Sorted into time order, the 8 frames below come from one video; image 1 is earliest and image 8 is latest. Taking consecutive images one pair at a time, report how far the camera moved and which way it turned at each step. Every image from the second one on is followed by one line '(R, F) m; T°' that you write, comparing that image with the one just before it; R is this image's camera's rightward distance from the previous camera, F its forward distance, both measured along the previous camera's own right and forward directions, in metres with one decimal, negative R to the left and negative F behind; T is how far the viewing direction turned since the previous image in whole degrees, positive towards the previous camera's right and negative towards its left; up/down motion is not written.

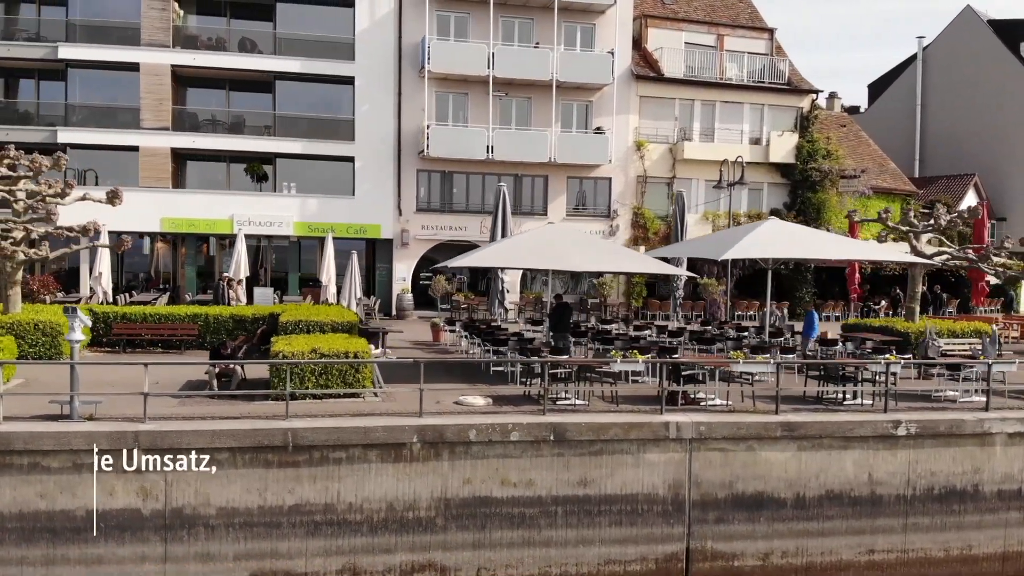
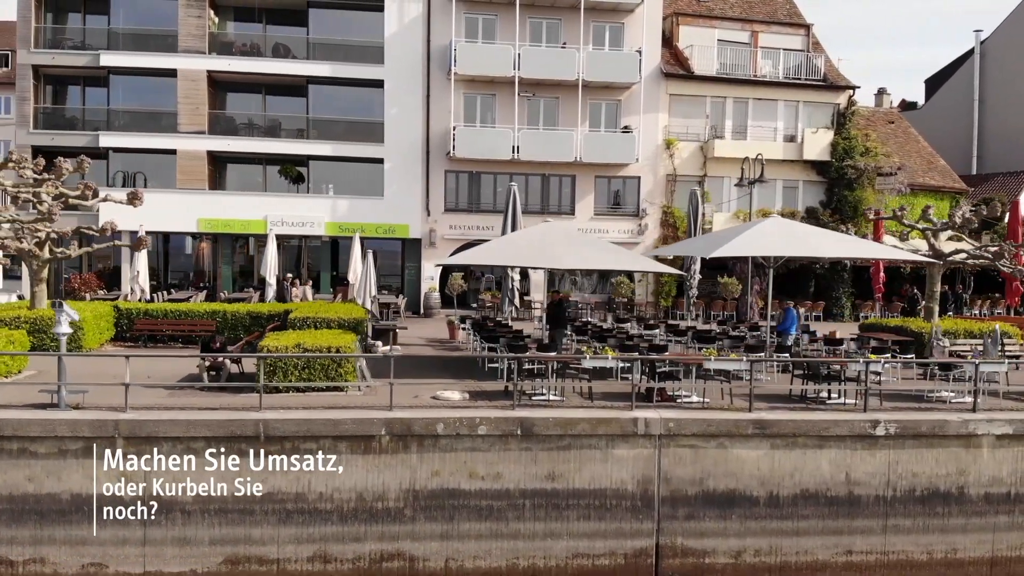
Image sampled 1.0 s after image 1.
(+0.9, -0.1) m; -4°
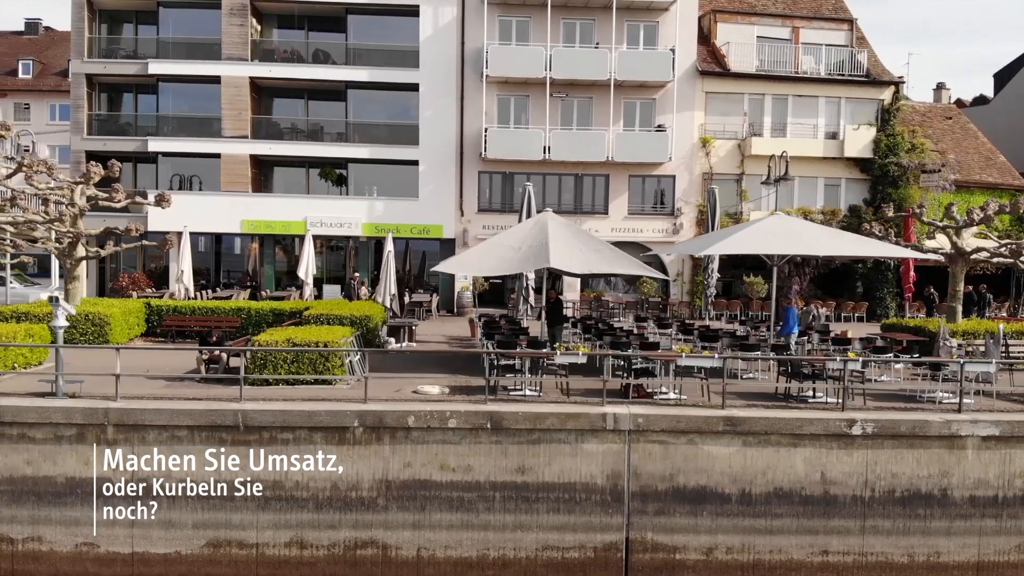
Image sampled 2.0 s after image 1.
(+1.0, -0.1) m; -4°
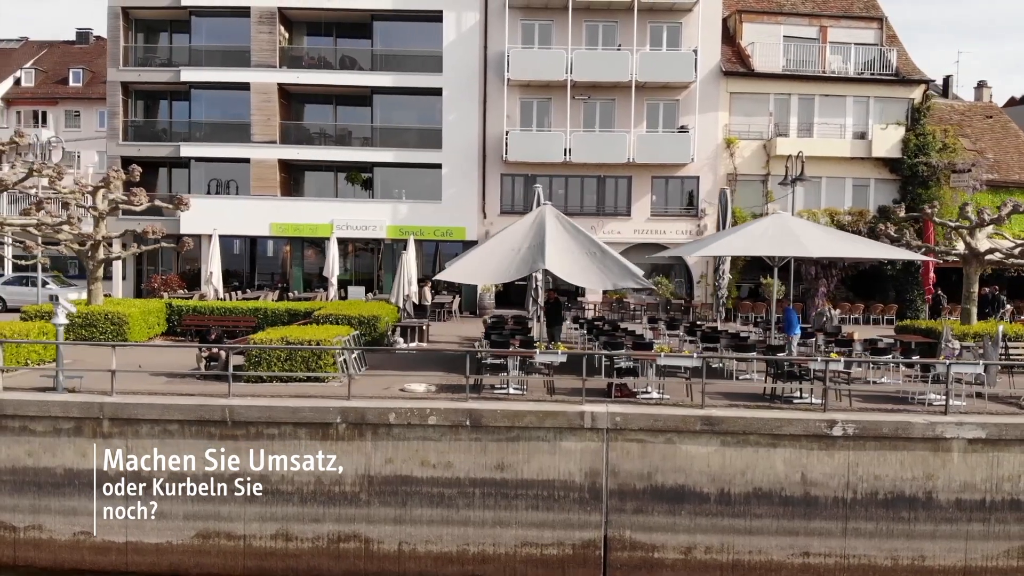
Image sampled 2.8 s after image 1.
(+0.7, -0.1) m; -3°
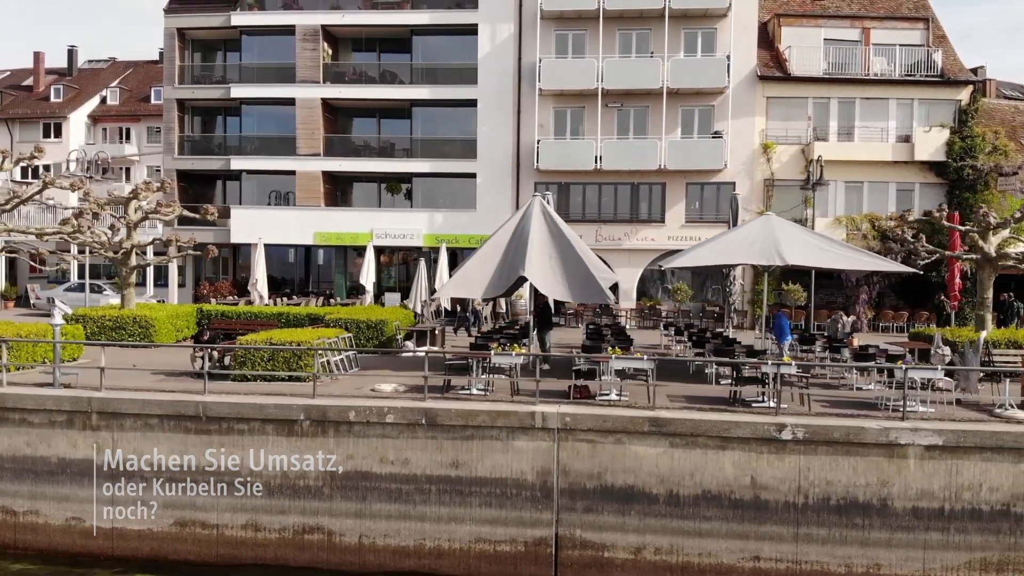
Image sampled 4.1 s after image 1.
(+1.3, -0.2) m; -5°
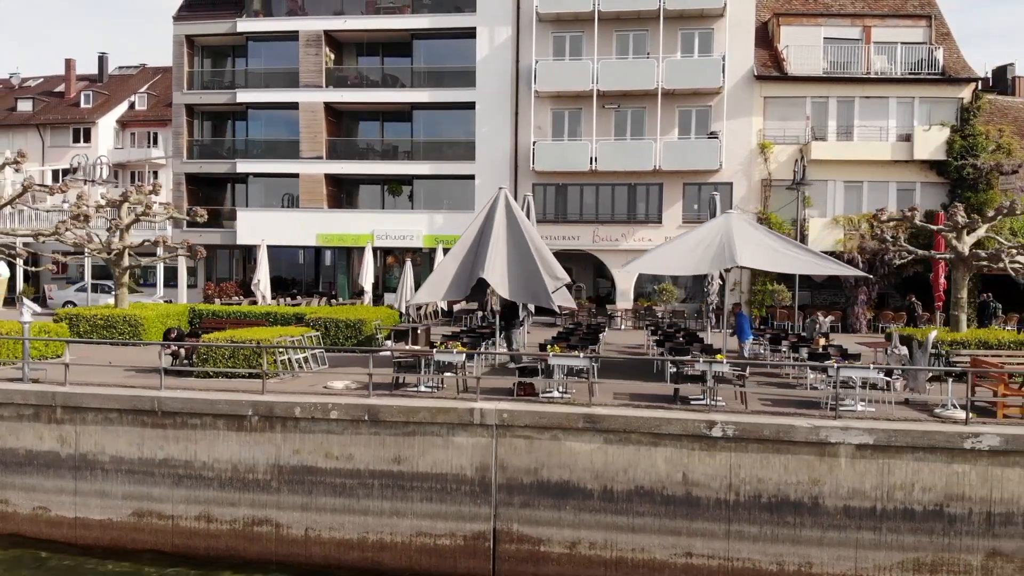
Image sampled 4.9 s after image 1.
(+1.0, -0.2) m; -2°
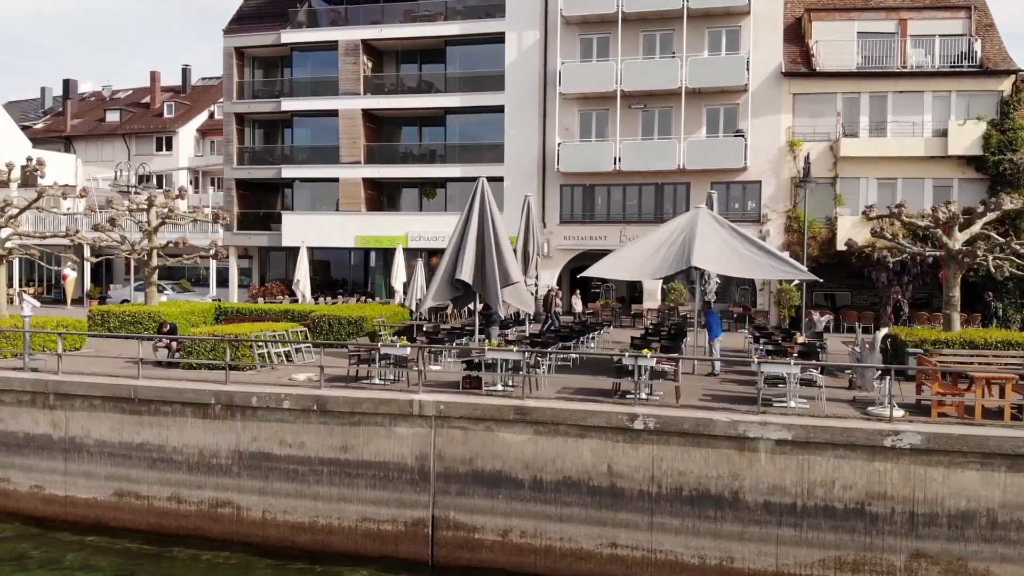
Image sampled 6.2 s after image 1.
(+1.7, -0.3) m; -5°
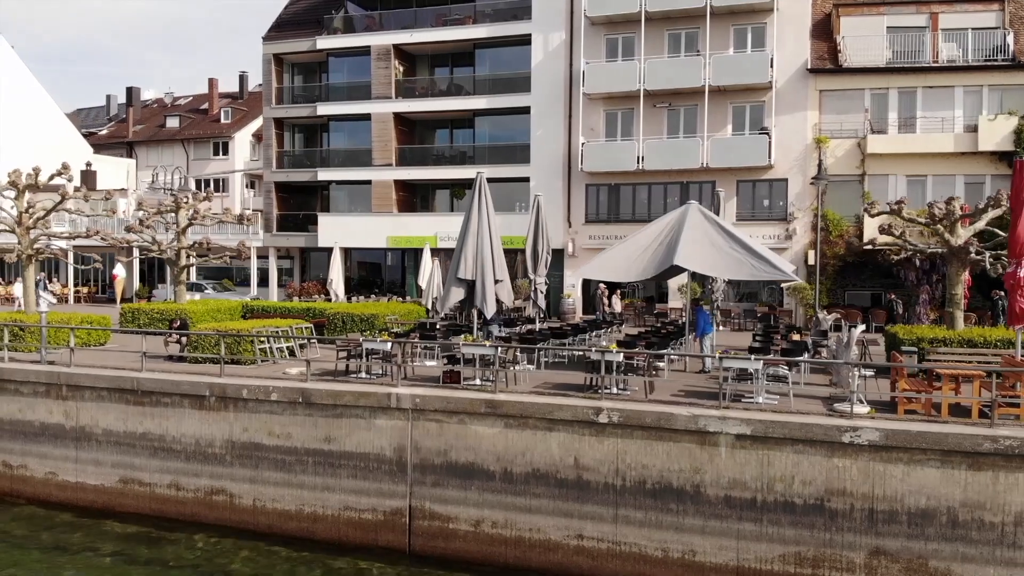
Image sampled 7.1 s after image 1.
(+1.0, -0.3) m; -4°
